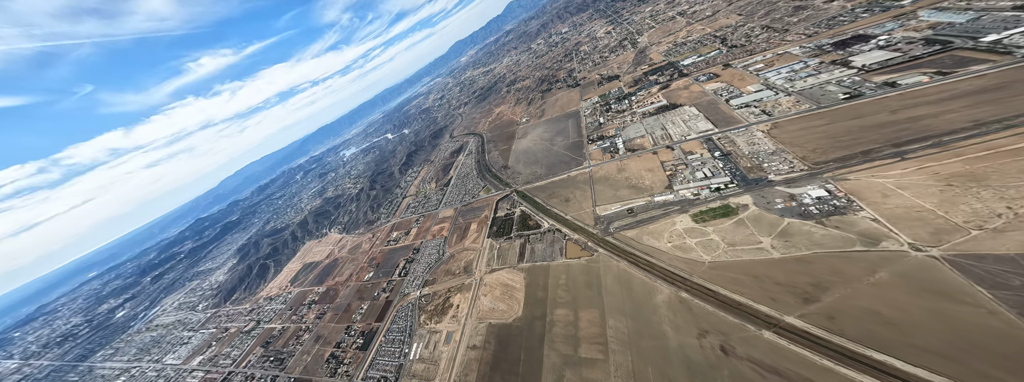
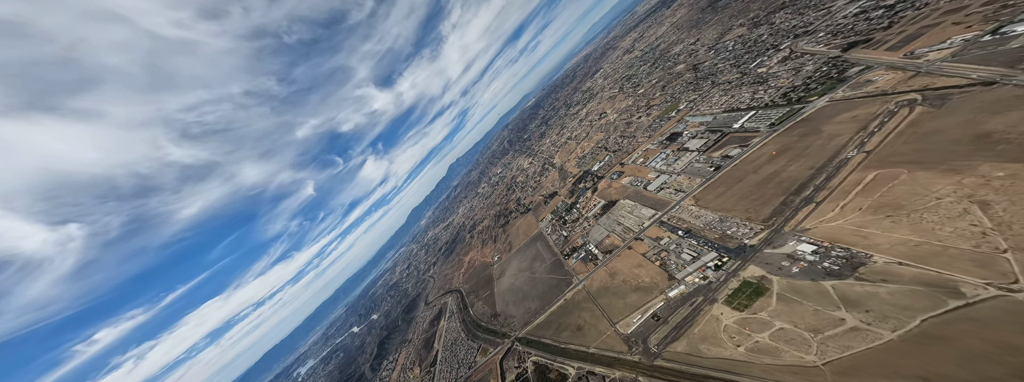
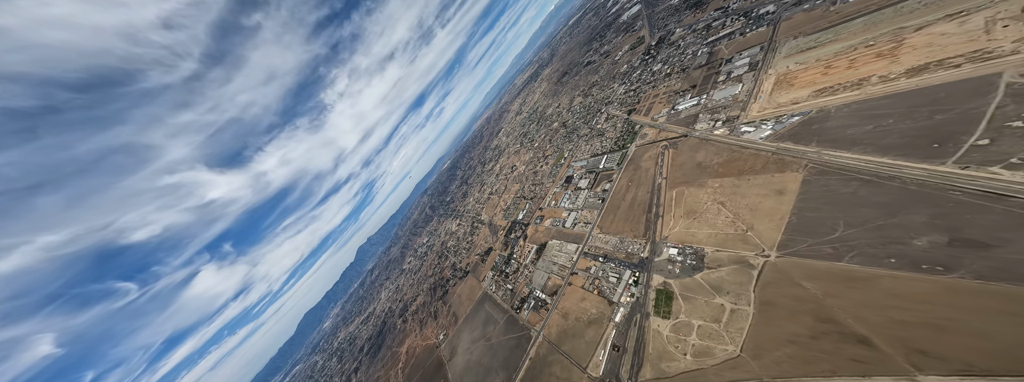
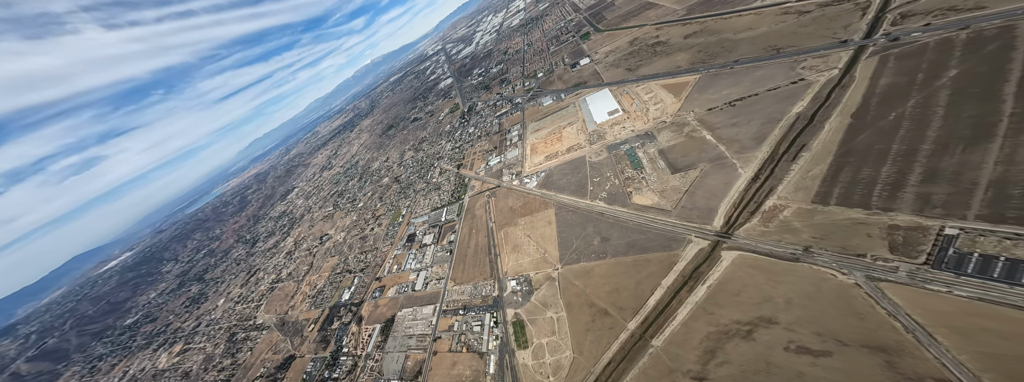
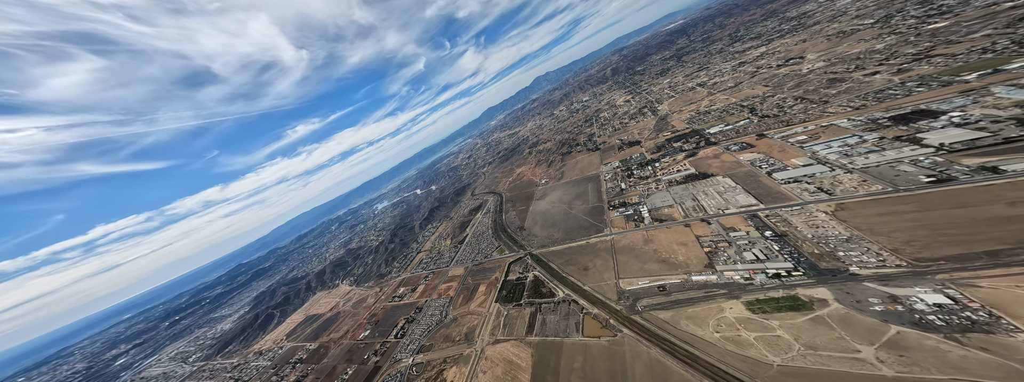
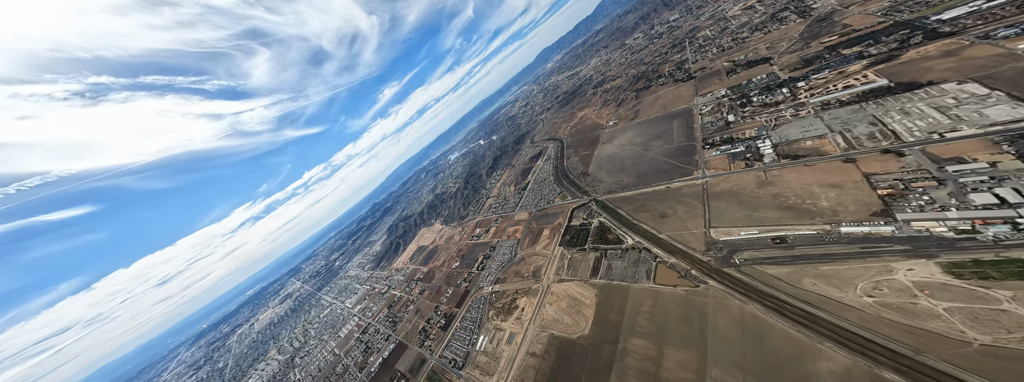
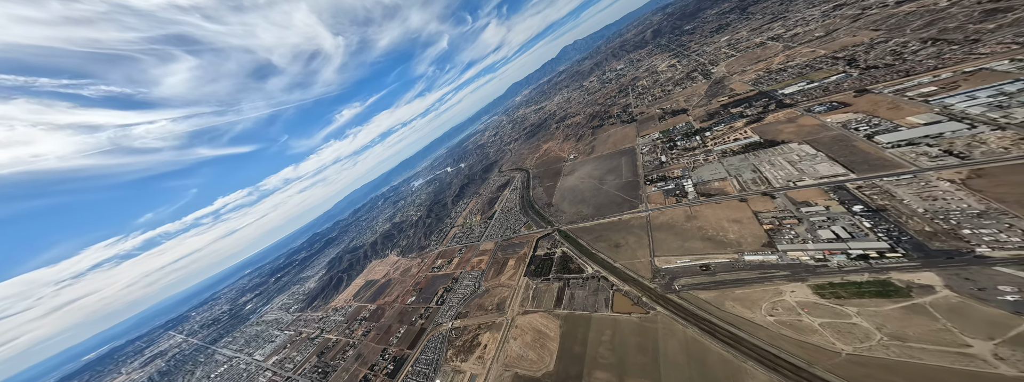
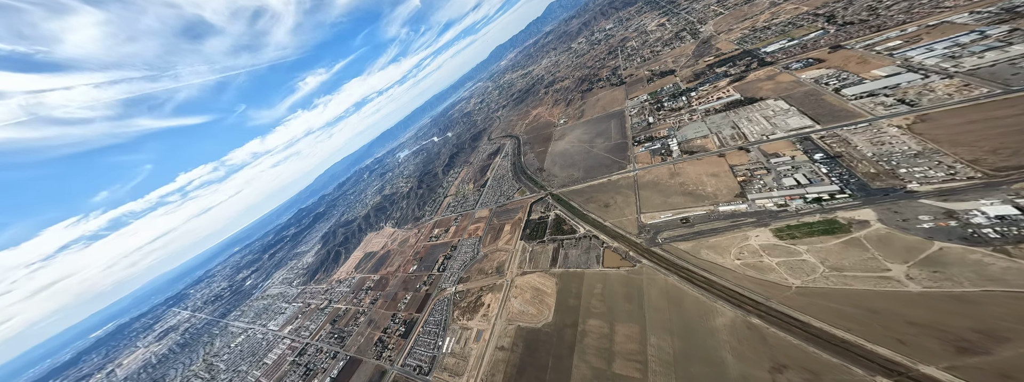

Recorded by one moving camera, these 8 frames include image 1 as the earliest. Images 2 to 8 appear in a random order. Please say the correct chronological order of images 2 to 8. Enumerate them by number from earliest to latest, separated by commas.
8, 6, 7, 5, 2, 3, 4
